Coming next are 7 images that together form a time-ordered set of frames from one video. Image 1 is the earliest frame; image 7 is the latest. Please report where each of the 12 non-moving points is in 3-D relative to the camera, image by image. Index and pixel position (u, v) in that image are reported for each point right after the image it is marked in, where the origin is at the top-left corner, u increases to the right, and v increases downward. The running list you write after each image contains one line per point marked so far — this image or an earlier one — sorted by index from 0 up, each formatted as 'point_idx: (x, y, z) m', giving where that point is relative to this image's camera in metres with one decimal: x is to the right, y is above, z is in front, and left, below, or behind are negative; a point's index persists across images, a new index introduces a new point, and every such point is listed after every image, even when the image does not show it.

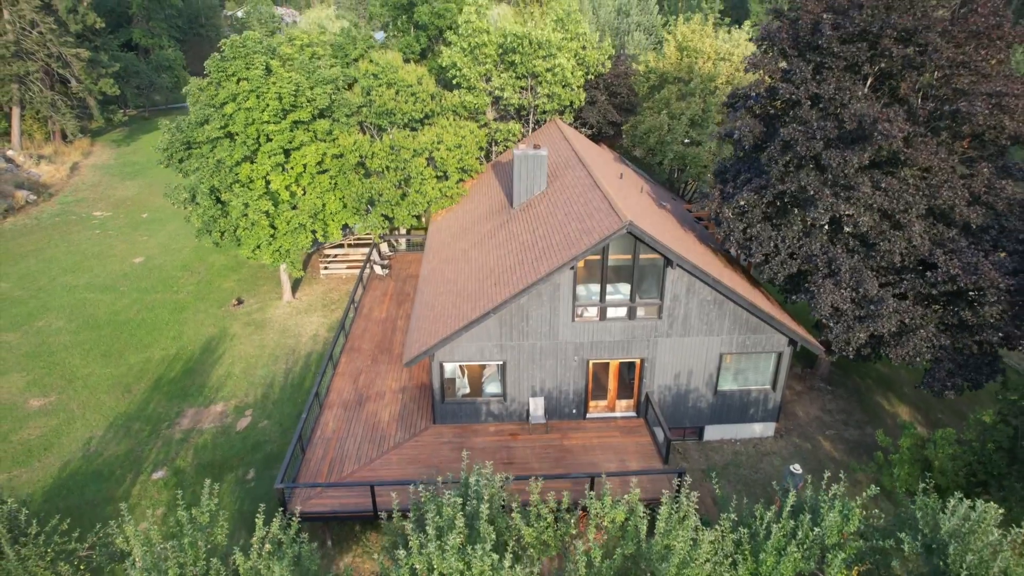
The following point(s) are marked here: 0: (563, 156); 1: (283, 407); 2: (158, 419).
0: (+0.8, +2.1, +17.4) m
1: (-3.7, -2.0, +17.7) m
2: (-5.7, -2.1, +17.6) m
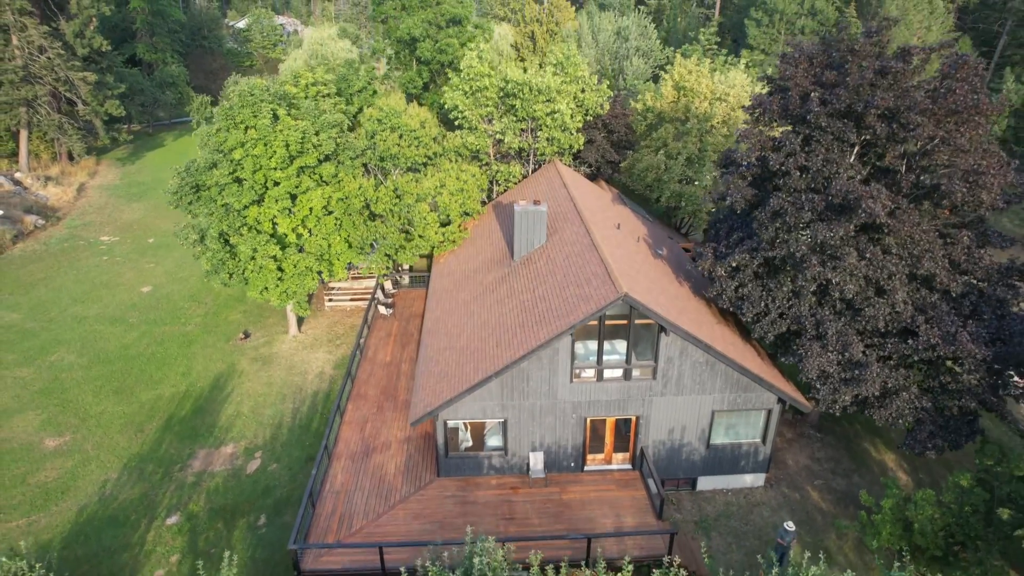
0: (+0.8, +1.3, +18.0) m
1: (-3.7, -2.7, +18.3) m
2: (-5.7, -2.9, +18.2) m
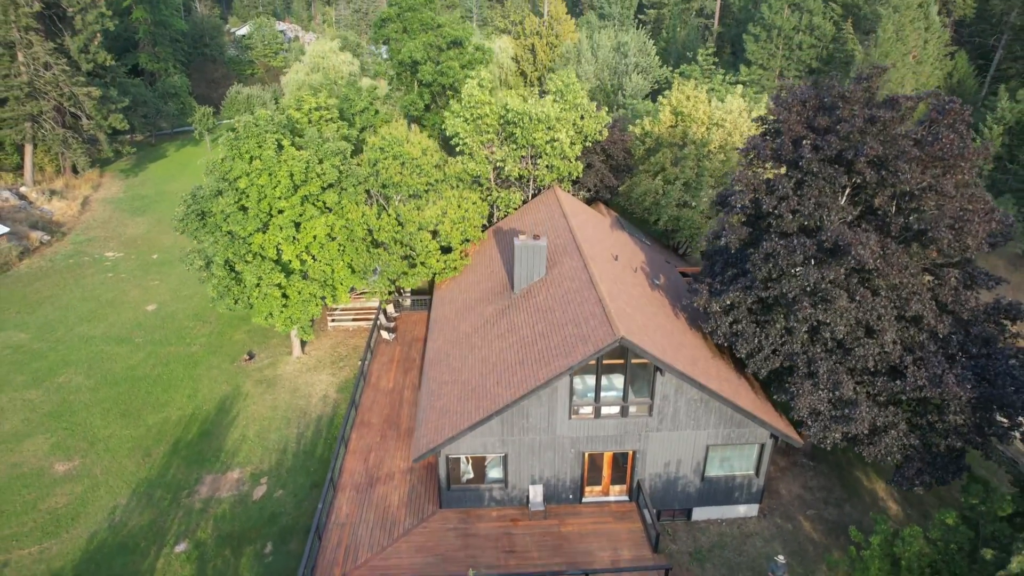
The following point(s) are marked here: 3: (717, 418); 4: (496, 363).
0: (+0.8, +0.8, +18.4) m
1: (-3.7, -3.2, +18.7) m
2: (-5.7, -3.4, +18.6) m
3: (+2.7, -1.7, +14.2) m
4: (-0.2, -1.0, +15.0) m
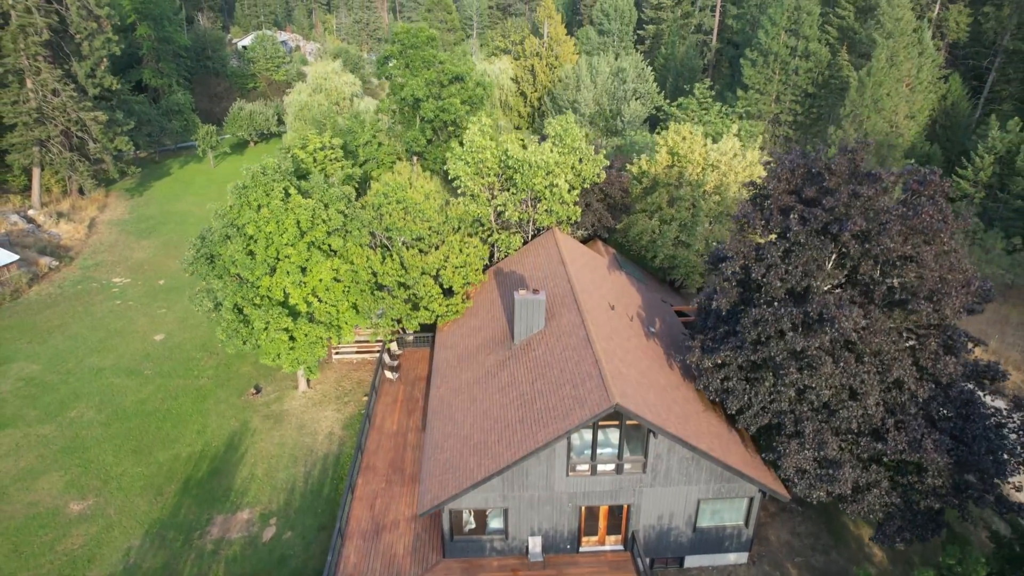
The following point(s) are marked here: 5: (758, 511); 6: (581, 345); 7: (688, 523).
0: (+0.8, 0.0, +19.1) m
1: (-3.7, -4.1, +19.4) m
2: (-5.7, -4.2, +19.3) m
3: (+2.7, -2.5, +14.9) m
4: (-0.2, -1.9, +15.7) m
5: (+3.5, -3.2, +15.5) m
6: (+1.0, -0.9, +16.0) m
7: (+2.5, -3.4, +15.5) m
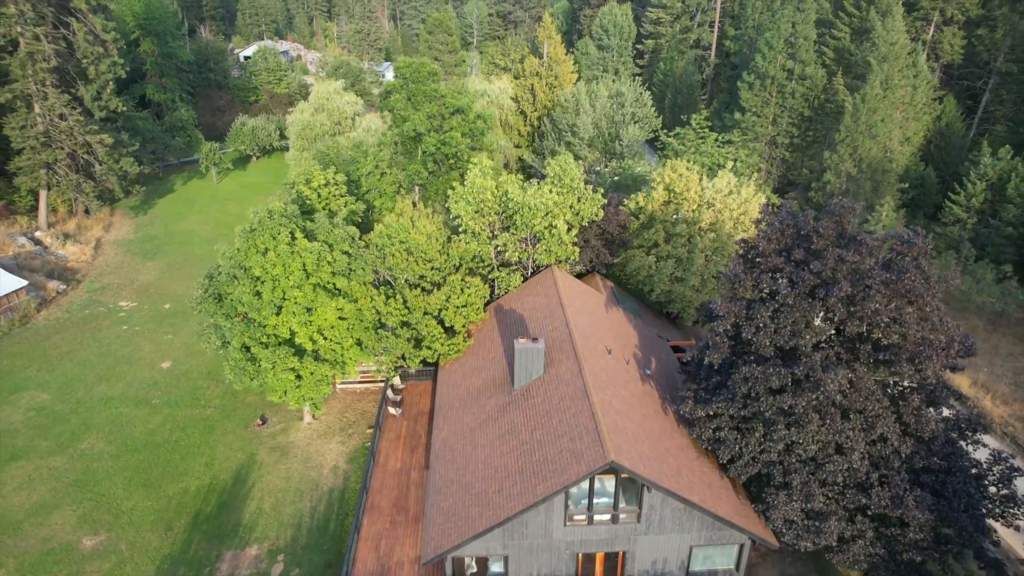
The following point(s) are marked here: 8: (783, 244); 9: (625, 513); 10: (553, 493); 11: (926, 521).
0: (+0.9, -0.8, +19.7) m
1: (-3.7, -4.9, +20.0) m
2: (-5.7, -5.0, +19.9) m
3: (+2.7, -3.3, +15.5) m
4: (-0.2, -2.7, +16.3) m
5: (+3.5, -4.0, +16.1) m
6: (+1.0, -1.7, +16.6) m
7: (+2.5, -4.2, +16.1) m
8: (+4.0, +0.6, +15.9) m
9: (+1.6, -3.2, +15.4) m
10: (+0.6, -2.7, +14.4) m
11: (+5.3, -3.0, +13.9) m
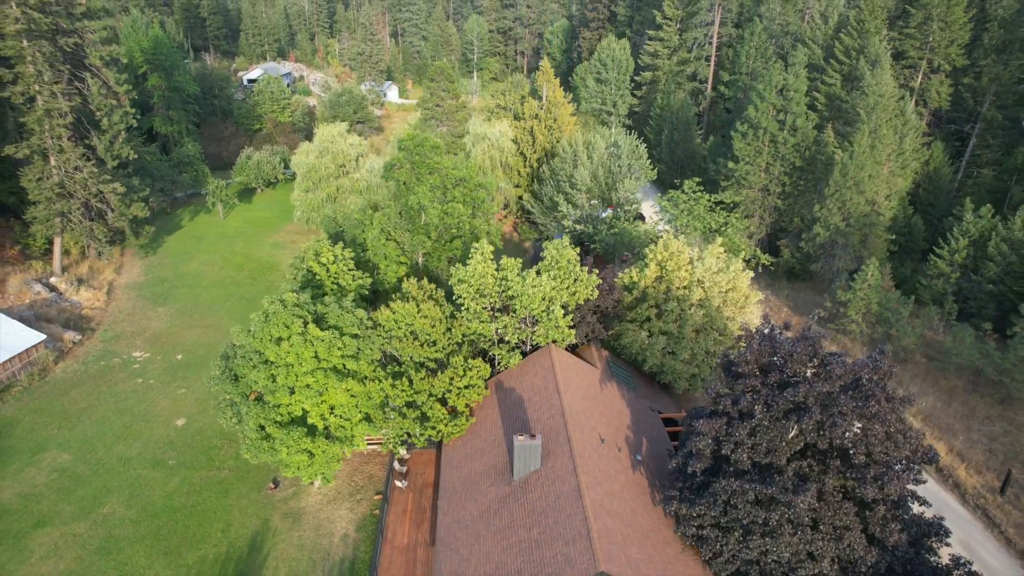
0: (+0.8, -2.6, +21.1) m
1: (-3.7, -6.7, +21.4) m
2: (-5.7, -6.8, +21.3) m
3: (+2.7, -5.1, +16.9) m
4: (-0.2, -4.5, +17.7) m
5: (+3.5, -5.8, +17.5) m
6: (+1.0, -3.4, +18.0) m
7: (+2.5, -5.9, +17.5) m
8: (+4.0, -1.1, +17.3) m
9: (+1.6, -5.0, +16.8) m
10: (+0.6, -4.5, +15.8) m
11: (+5.3, -4.7, +15.3) m
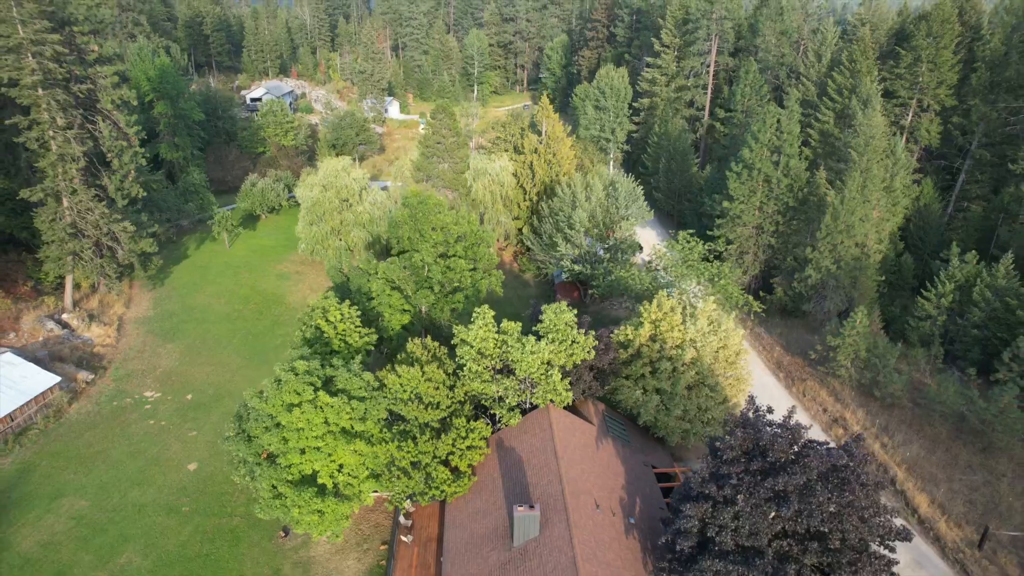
0: (+0.8, -4.1, +22.3) m
1: (-3.7, -8.2, +22.6) m
2: (-5.7, -8.3, +22.5) m
3: (+2.7, -6.6, +18.1) m
4: (-0.2, -6.0, +18.9) m
5: (+3.5, -7.3, +18.7) m
6: (+1.0, -5.0, +19.2) m
7: (+2.5, -7.5, +18.7) m
8: (+4.0, -2.7, +18.5) m
9: (+1.6, -6.5, +18.0) m
10: (+0.6, -6.0, +17.0) m
11: (+5.3, -6.3, +16.5) m
